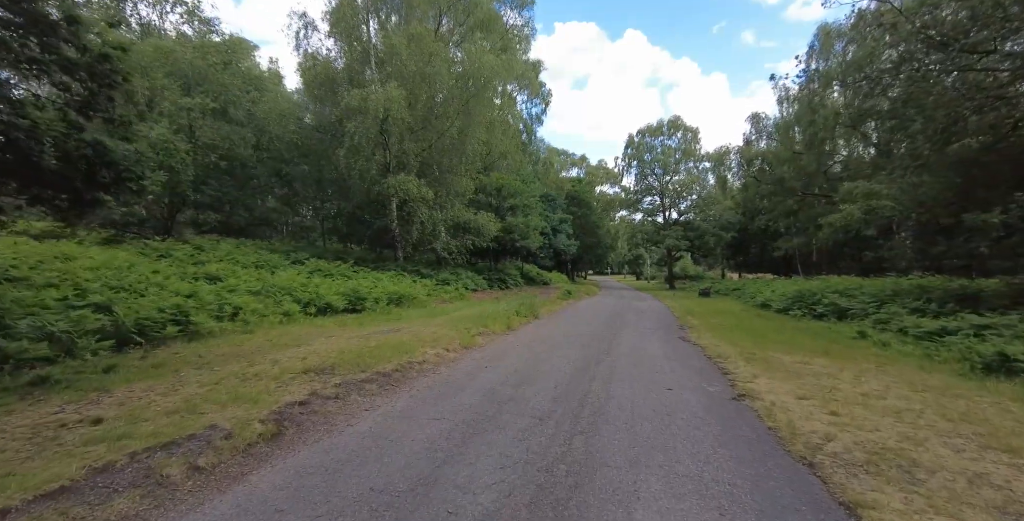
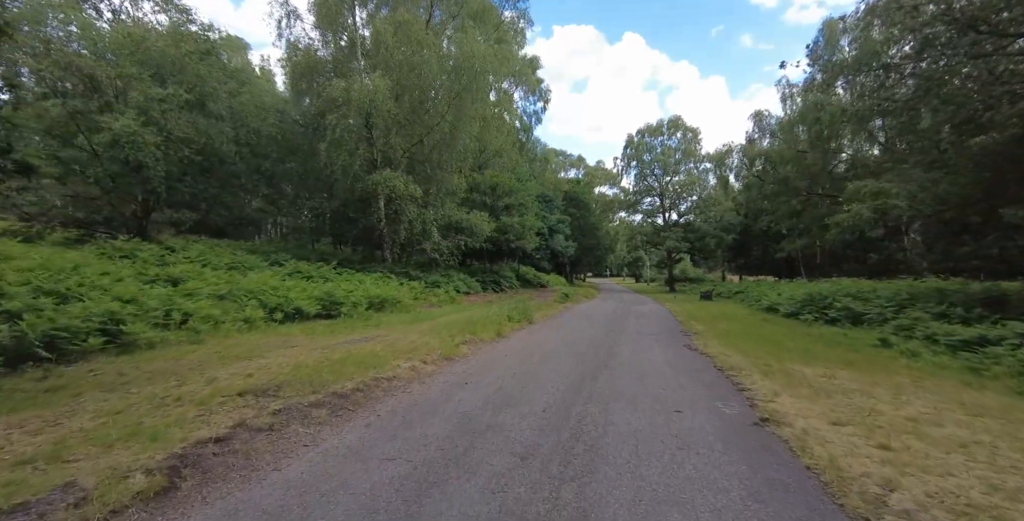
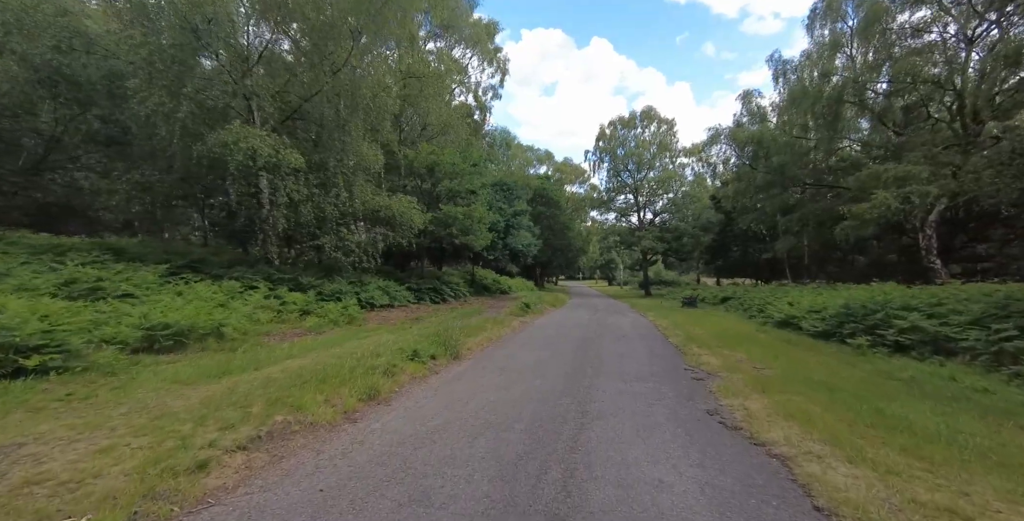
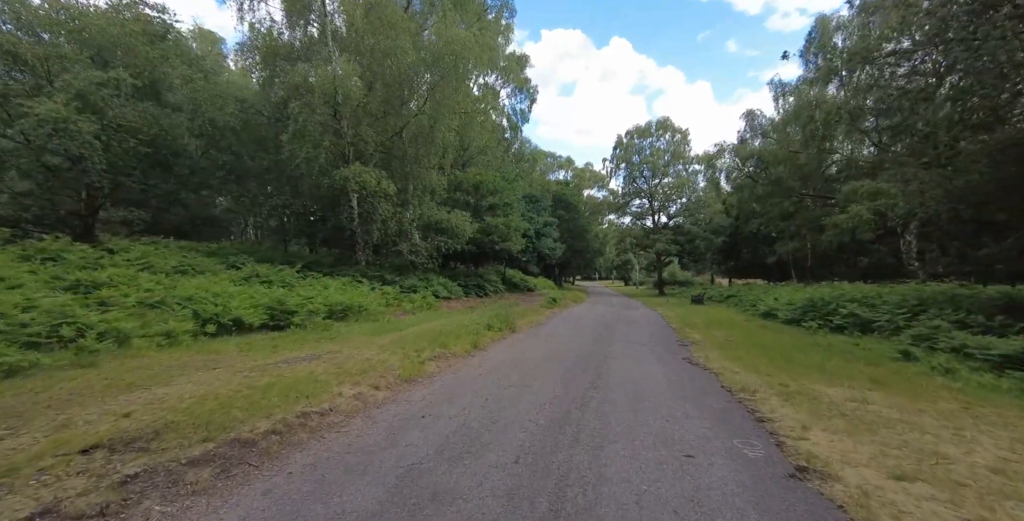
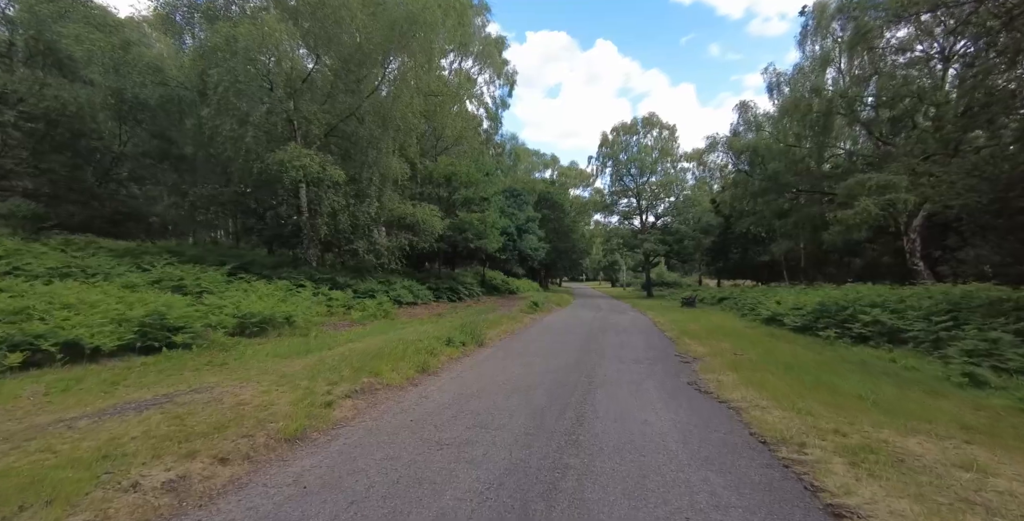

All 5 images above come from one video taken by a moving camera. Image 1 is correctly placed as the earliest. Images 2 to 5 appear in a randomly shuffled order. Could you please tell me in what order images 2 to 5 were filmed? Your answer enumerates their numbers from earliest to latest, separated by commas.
2, 4, 5, 3
